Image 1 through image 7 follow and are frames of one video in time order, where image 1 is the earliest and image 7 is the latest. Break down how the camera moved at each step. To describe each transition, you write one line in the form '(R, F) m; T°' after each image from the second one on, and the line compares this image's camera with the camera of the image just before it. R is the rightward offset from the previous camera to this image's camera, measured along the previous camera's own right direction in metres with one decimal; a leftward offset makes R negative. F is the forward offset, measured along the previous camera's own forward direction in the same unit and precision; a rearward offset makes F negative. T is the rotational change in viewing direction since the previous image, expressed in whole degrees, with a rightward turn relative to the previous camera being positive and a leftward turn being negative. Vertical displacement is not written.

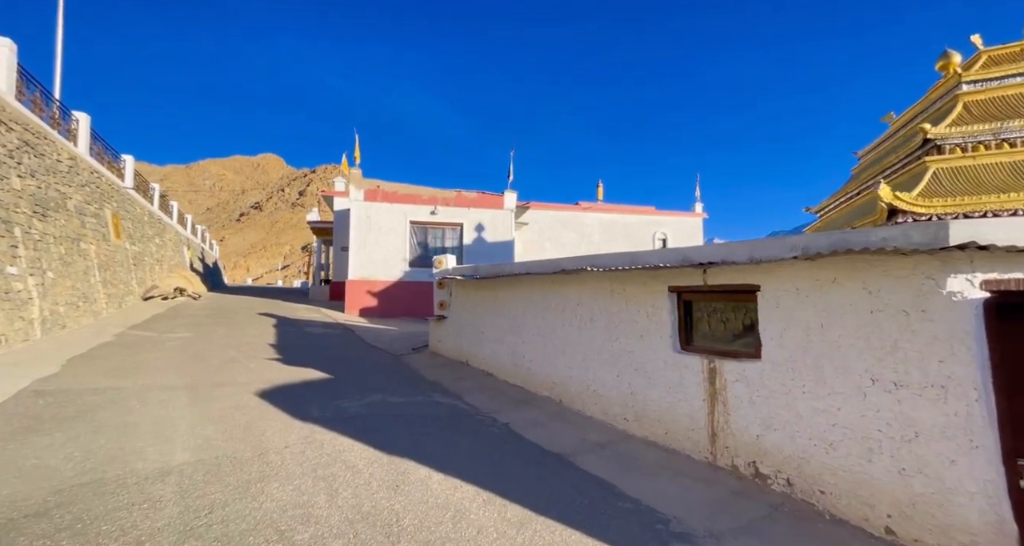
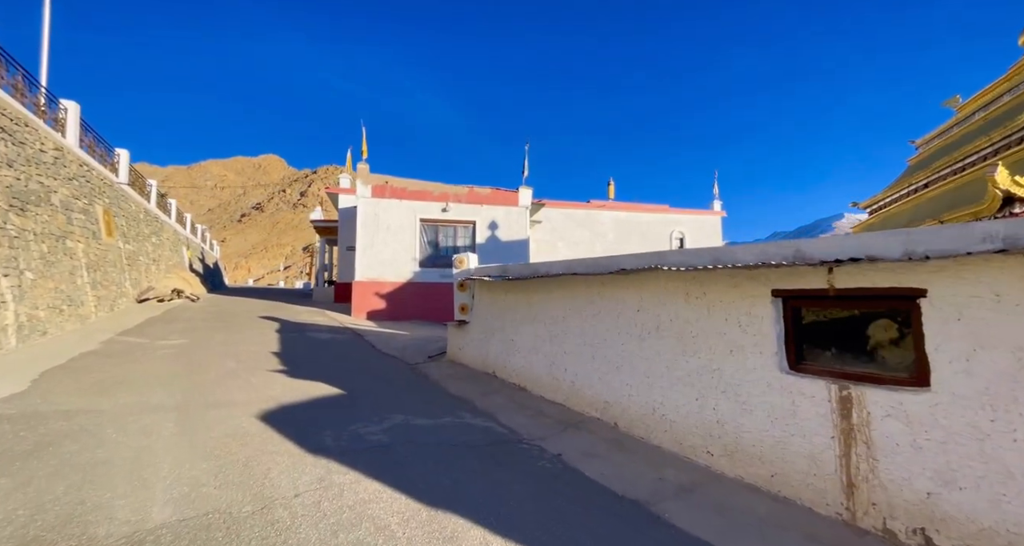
(-0.5, +0.8) m; 0°
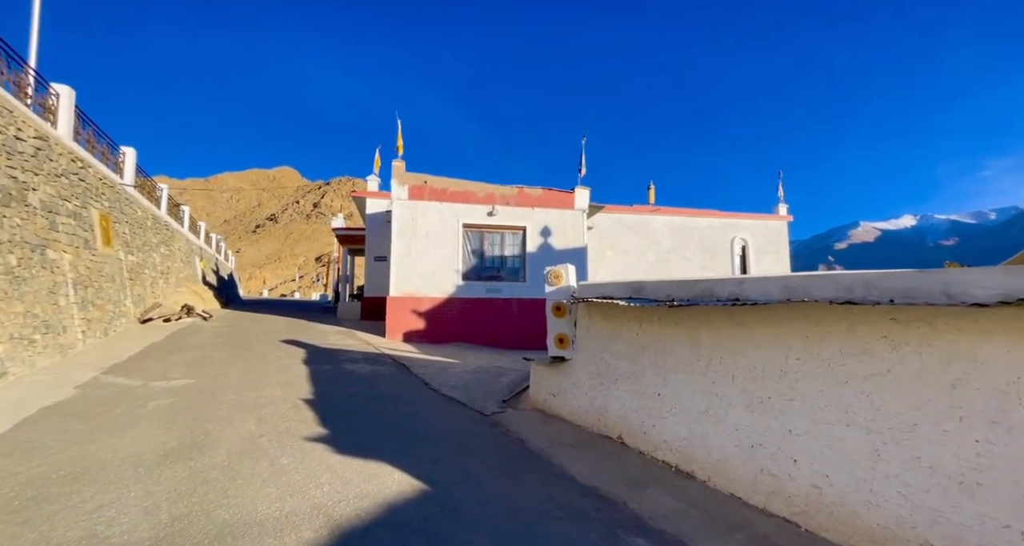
(-1.4, +2.0) m; -1°
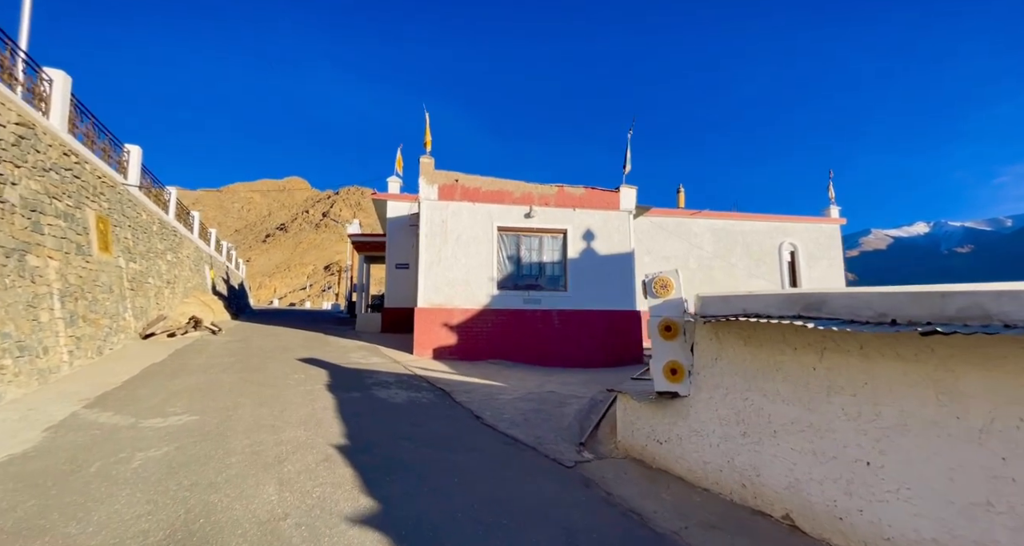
(-0.9, +1.3) m; -1°
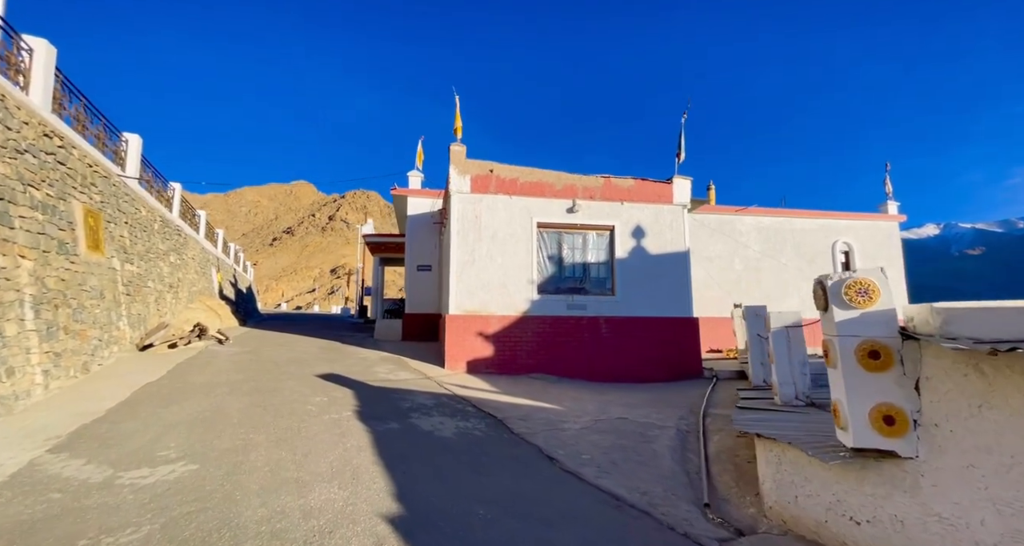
(-0.9, +1.3) m; -1°
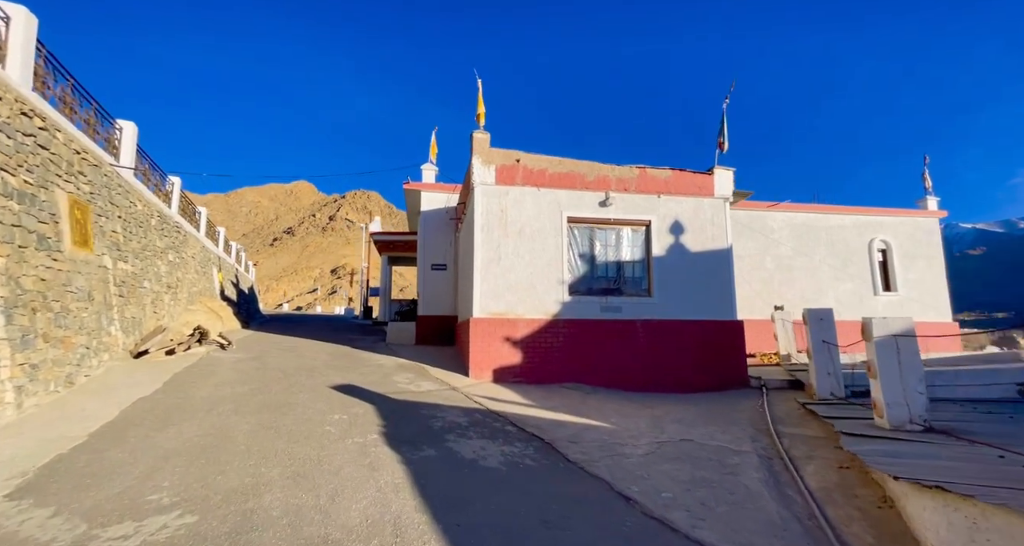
(-0.6, +0.8) m; 0°
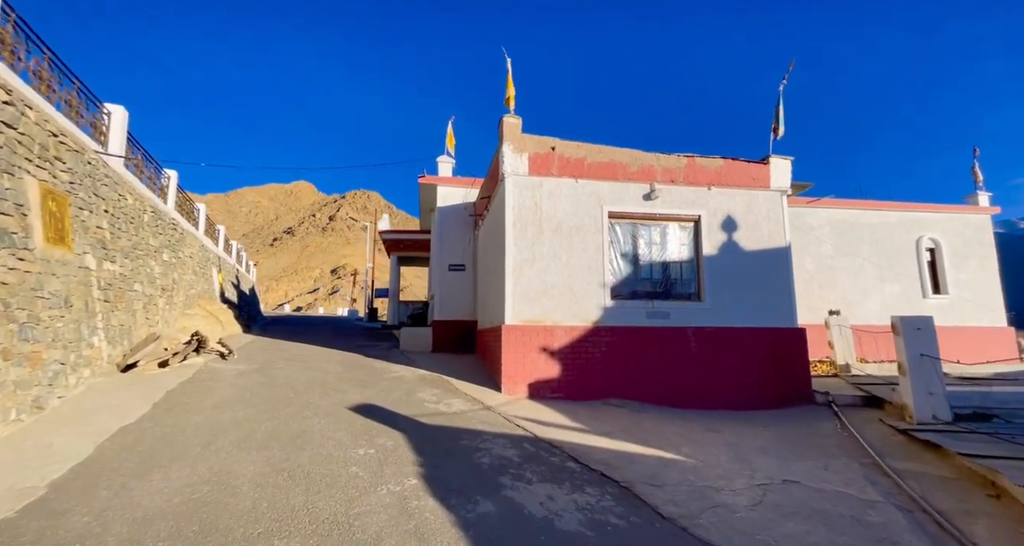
(-0.7, +1.0) m; 0°
